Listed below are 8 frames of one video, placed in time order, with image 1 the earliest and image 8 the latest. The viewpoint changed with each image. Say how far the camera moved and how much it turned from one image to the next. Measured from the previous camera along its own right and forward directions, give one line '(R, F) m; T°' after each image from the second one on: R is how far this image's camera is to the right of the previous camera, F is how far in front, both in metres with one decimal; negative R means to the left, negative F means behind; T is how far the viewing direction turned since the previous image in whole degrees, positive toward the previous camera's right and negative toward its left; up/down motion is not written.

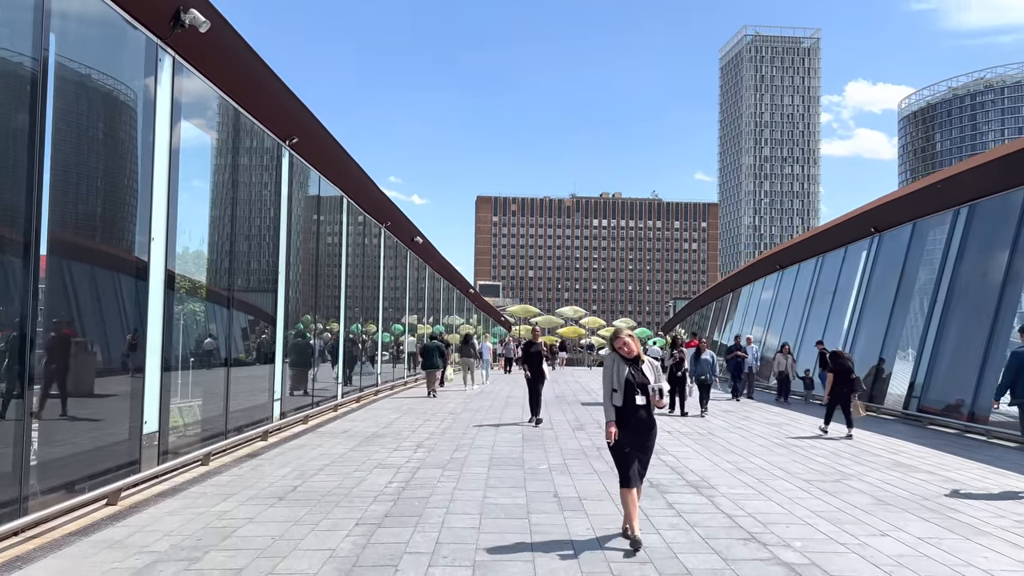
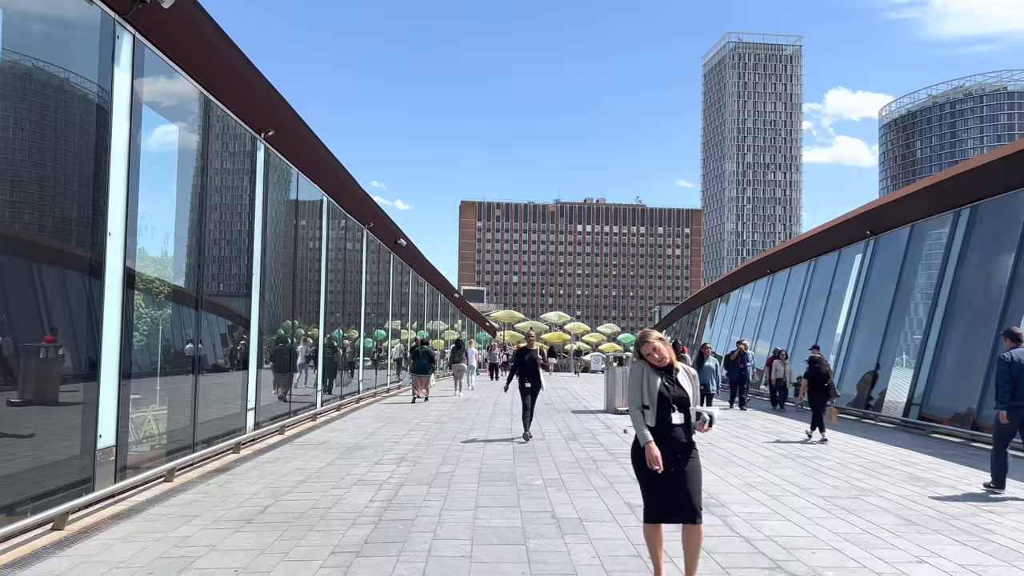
(-0.1, +0.6) m; +1°
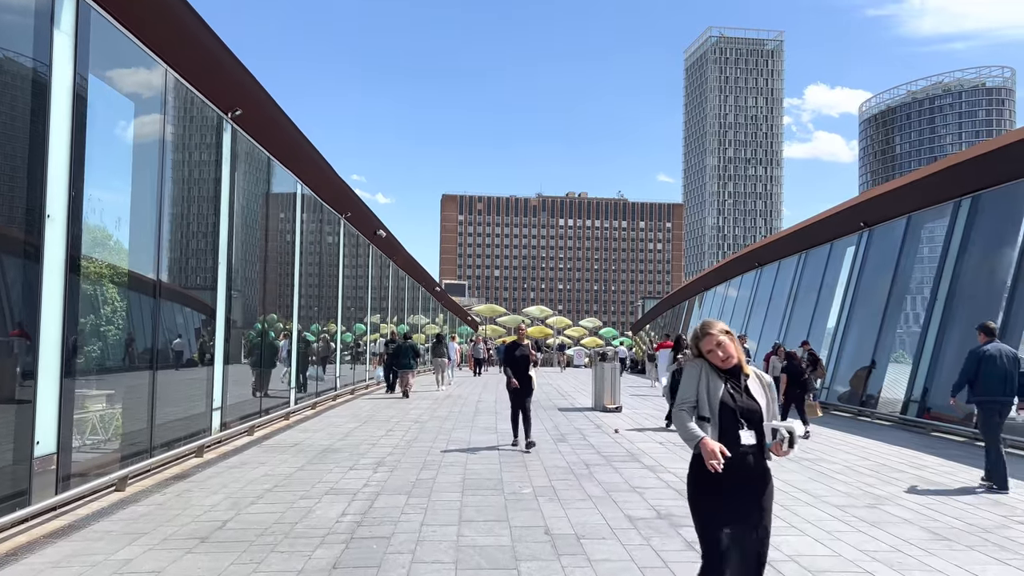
(0.0, +0.6) m; +1°
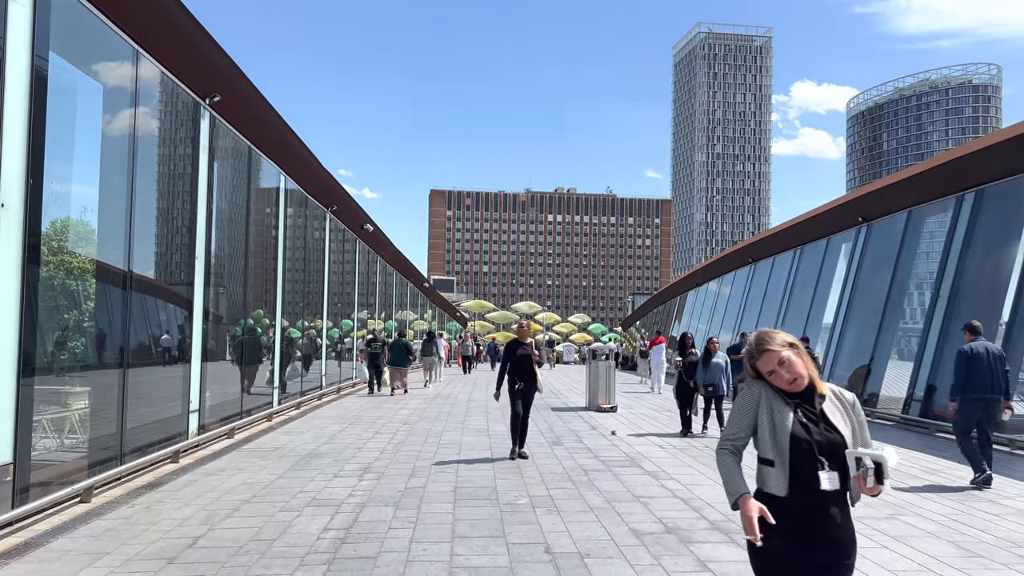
(-0.1, +0.4) m; +1°
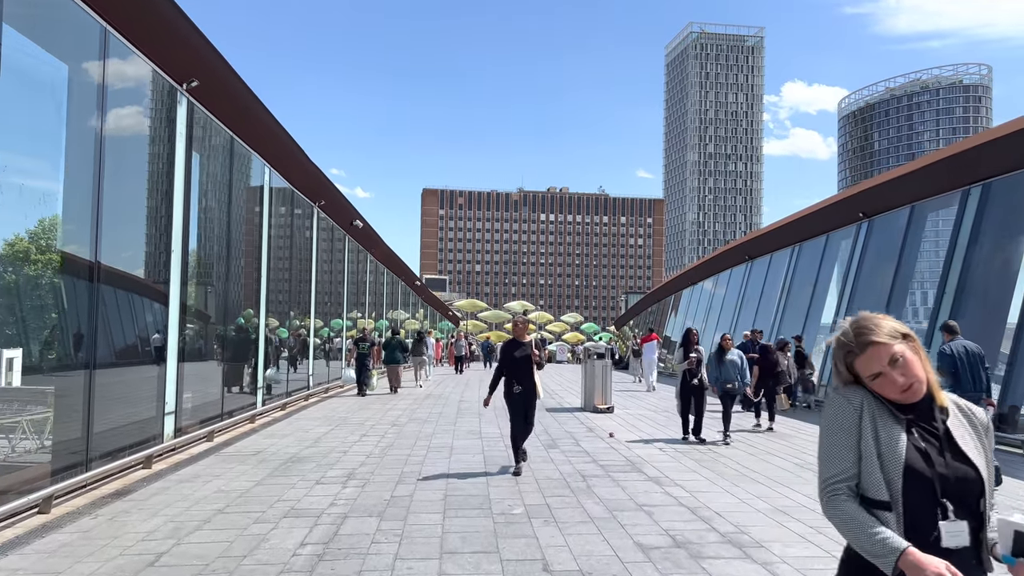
(0.0, +0.4) m; +1°
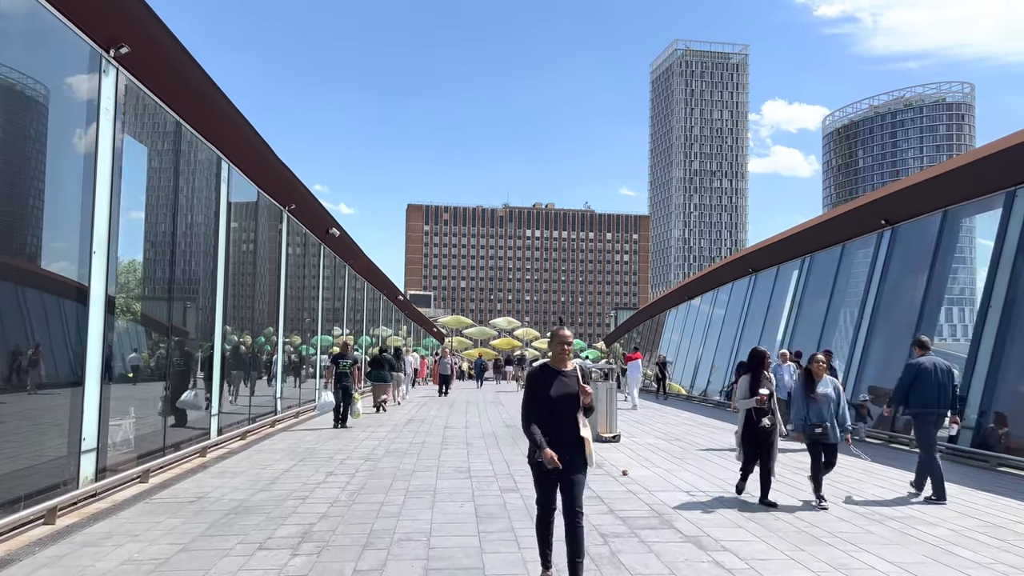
(-0.1, +1.4) m; +1°
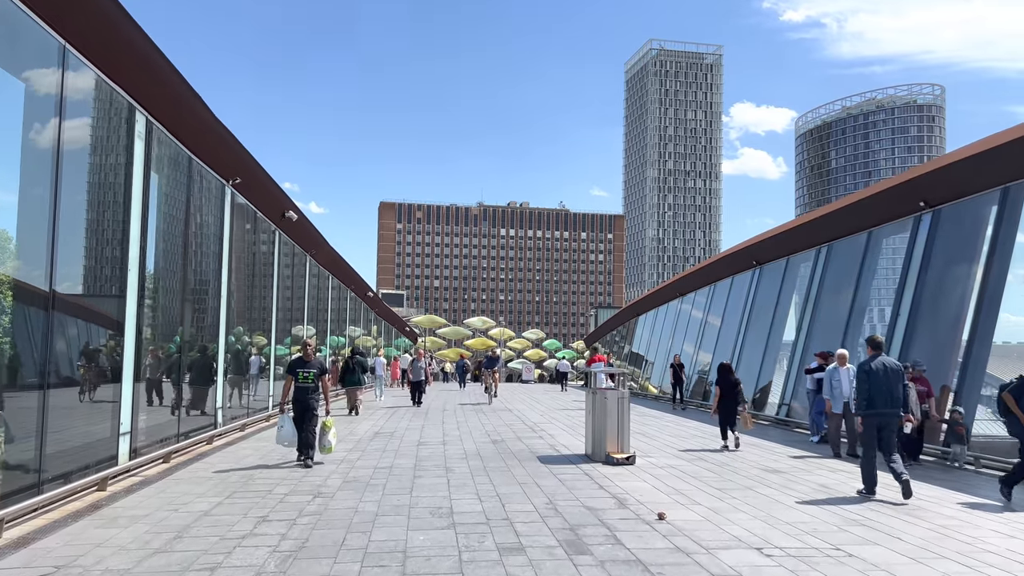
(-0.2, +2.0) m; +2°
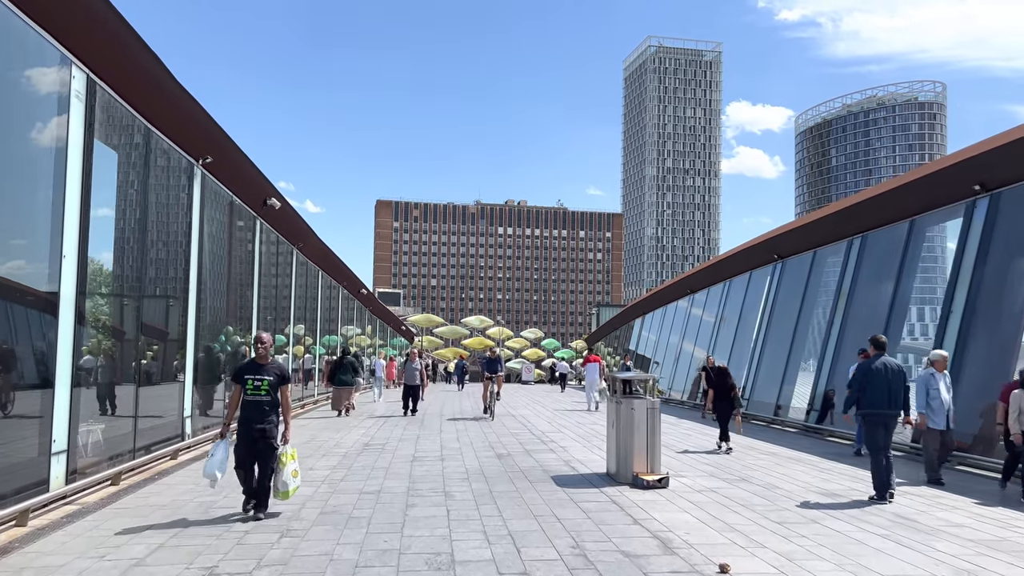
(-0.1, +1.3) m; 0°
